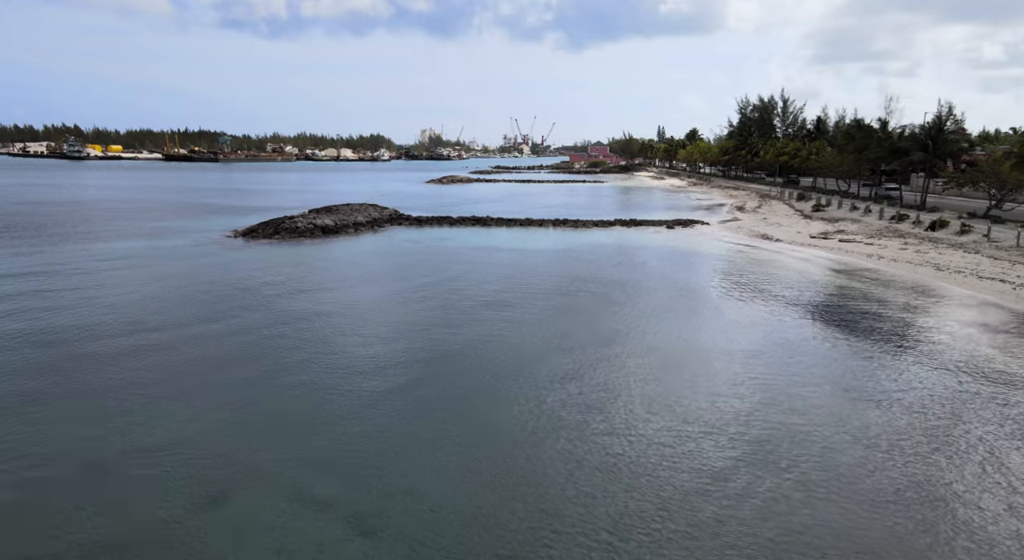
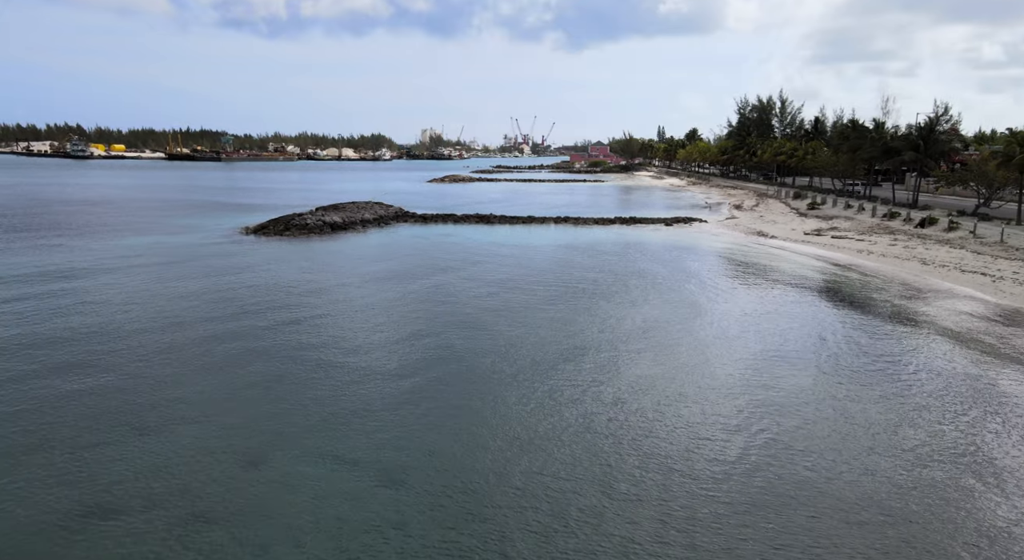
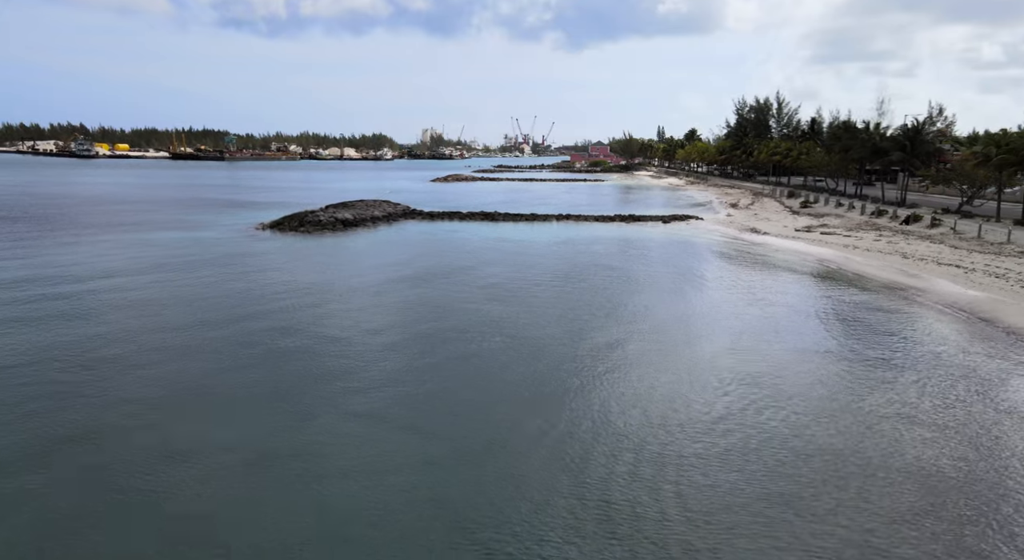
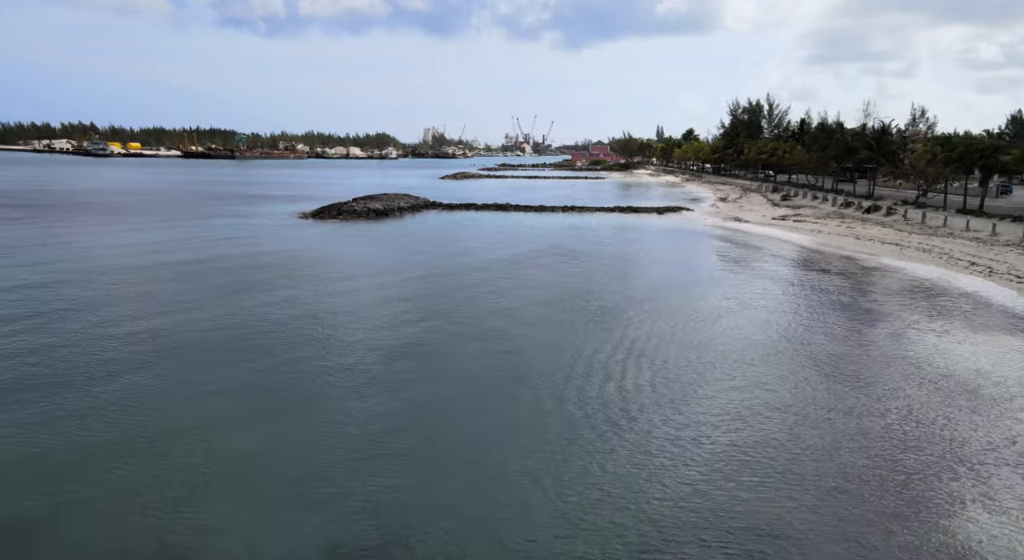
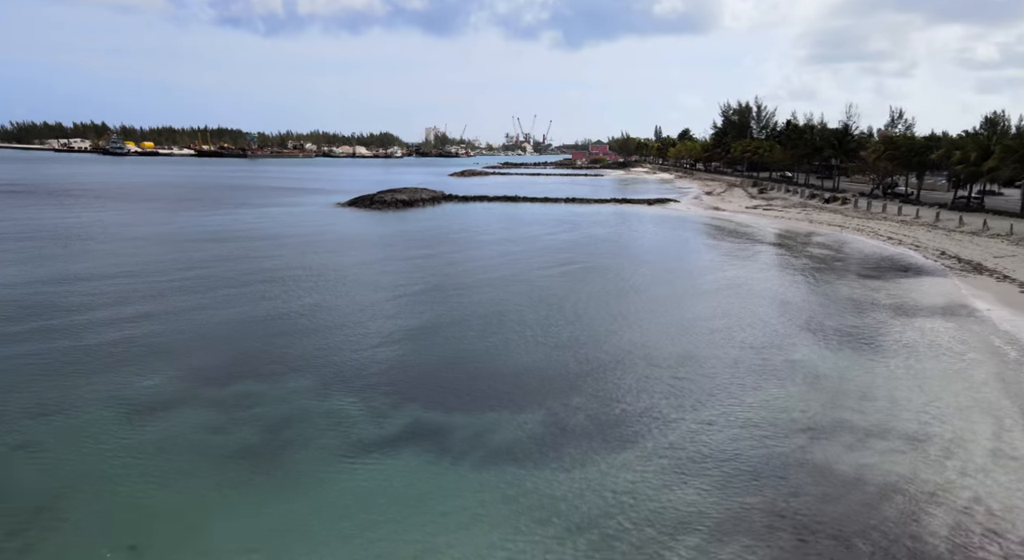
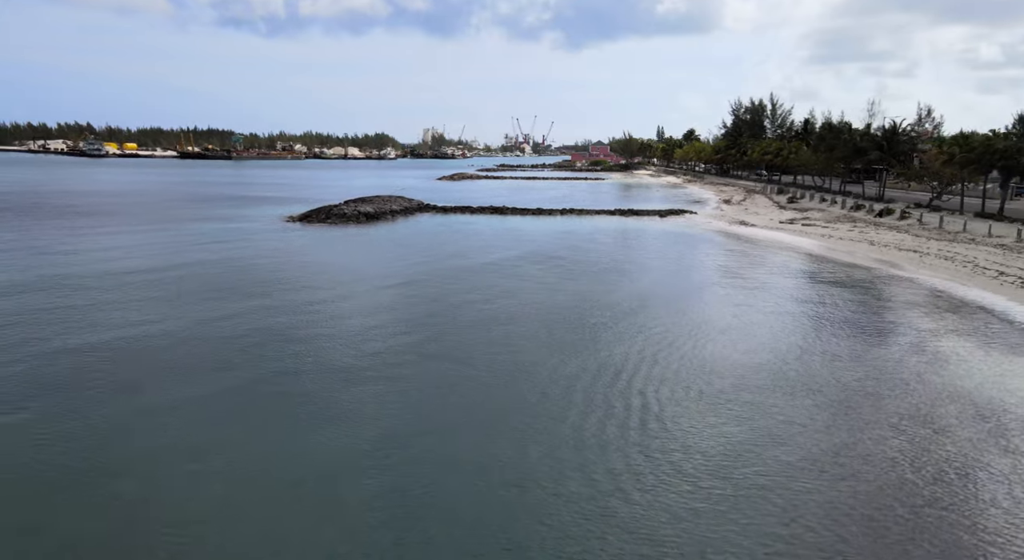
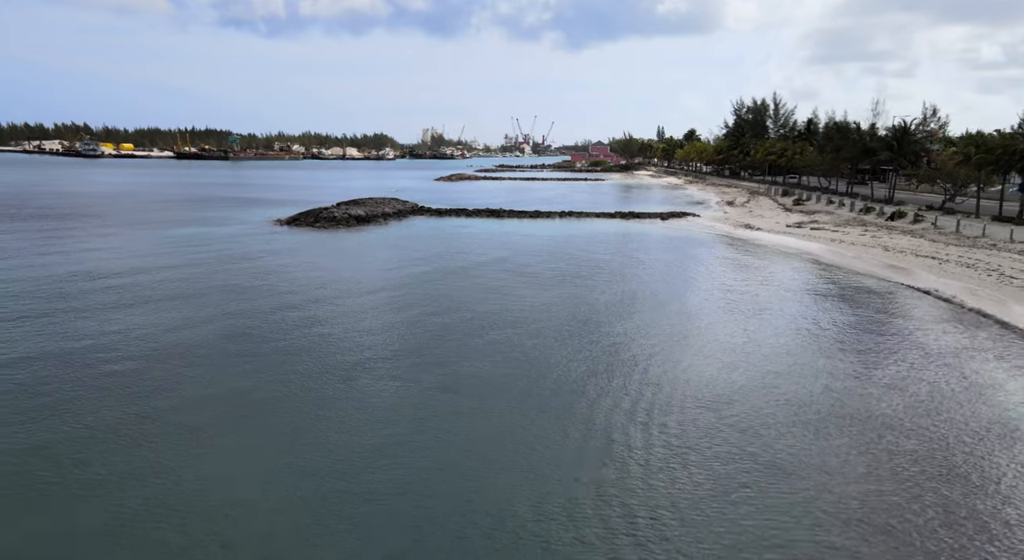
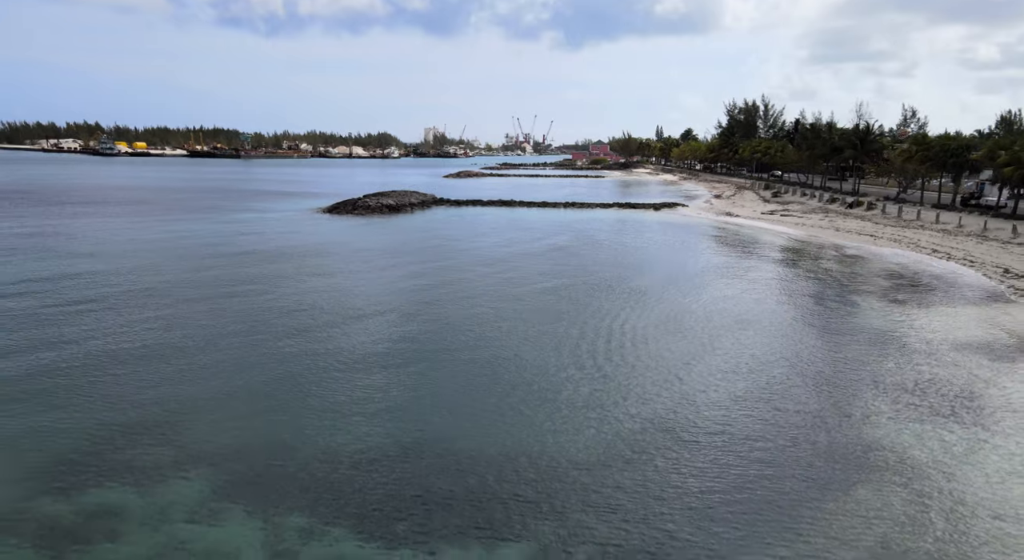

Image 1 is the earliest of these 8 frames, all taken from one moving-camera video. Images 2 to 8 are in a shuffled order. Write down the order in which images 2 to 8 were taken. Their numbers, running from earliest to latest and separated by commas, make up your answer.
2, 3, 7, 6, 4, 8, 5
